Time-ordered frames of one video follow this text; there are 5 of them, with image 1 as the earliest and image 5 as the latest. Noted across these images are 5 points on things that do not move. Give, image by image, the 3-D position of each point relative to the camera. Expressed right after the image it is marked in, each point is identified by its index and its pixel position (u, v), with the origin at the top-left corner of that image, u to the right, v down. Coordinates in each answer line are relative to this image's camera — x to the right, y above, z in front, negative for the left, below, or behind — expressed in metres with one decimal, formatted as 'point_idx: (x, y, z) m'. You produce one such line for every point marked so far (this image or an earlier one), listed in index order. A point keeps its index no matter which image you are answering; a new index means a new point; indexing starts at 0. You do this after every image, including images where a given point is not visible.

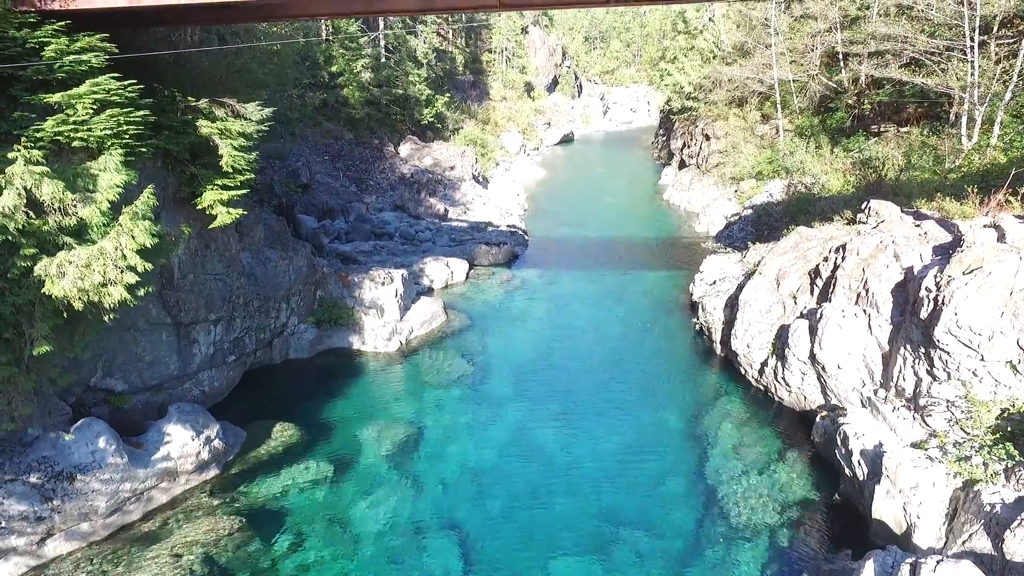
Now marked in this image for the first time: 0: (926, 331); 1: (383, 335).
0: (+6.6, -0.7, +10.0) m
1: (-3.6, -1.3, +17.4) m
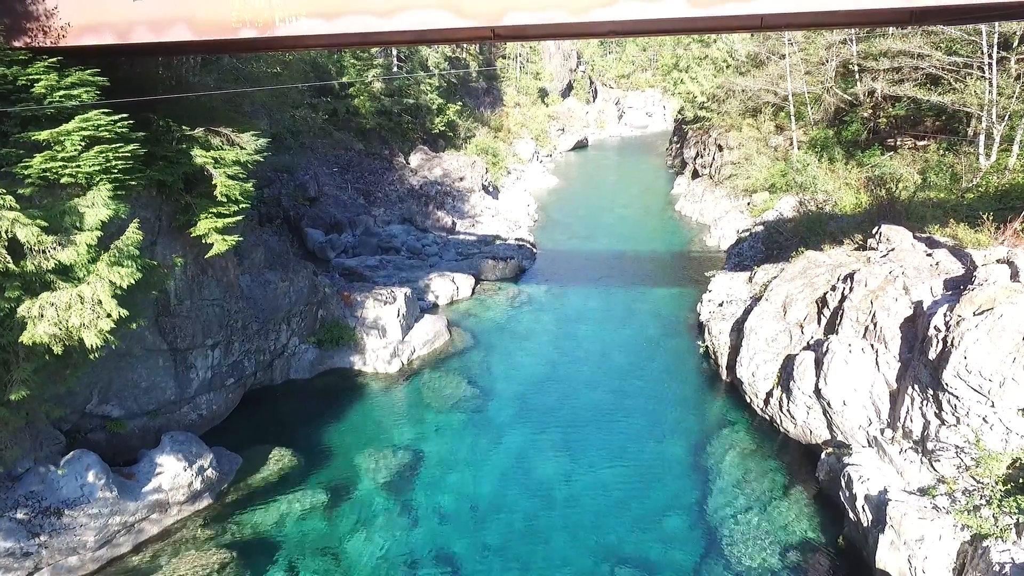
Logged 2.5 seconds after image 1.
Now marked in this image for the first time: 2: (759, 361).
0: (+6.5, -1.3, +9.6) m
1: (-3.6, -1.9, +17.3) m
2: (+5.5, -1.6, +13.8) m
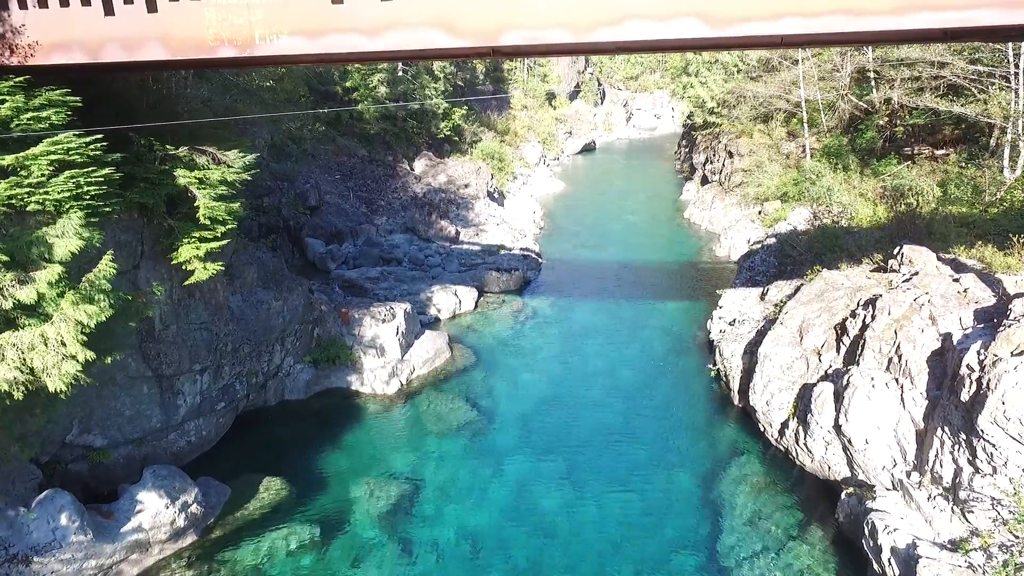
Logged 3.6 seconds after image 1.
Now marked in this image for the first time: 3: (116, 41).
0: (+6.5, -1.8, +8.9) m
1: (-3.5, -2.4, +16.7) m
2: (+5.5, -2.2, +13.1) m
3: (-4.9, +3.0, +7.6) m
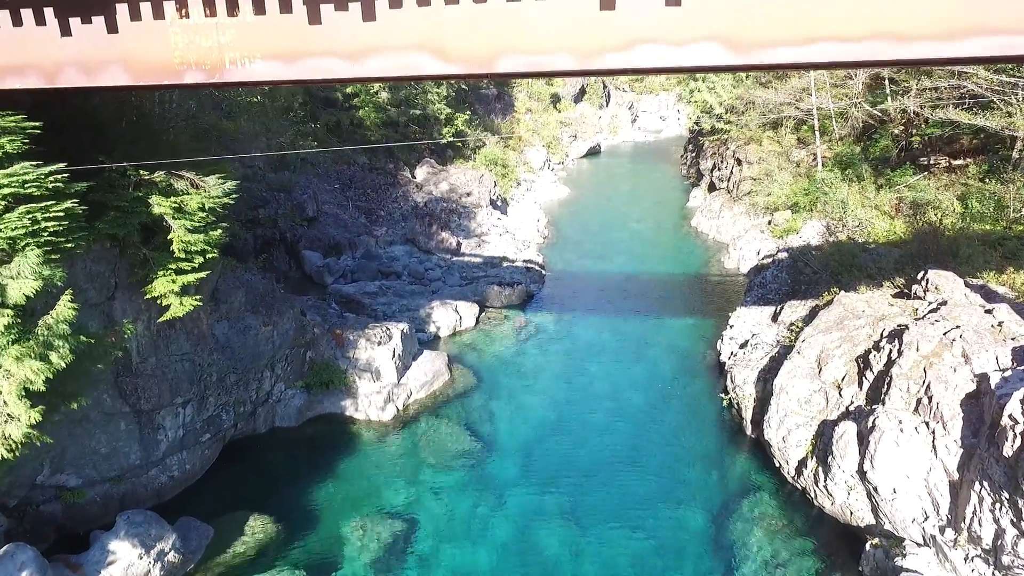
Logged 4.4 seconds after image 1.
0: (+6.5, -2.4, +8.1) m
1: (-3.5, -2.9, +16.0) m
2: (+5.5, -2.7, +12.3) m
3: (-4.9, +2.5, +6.9) m
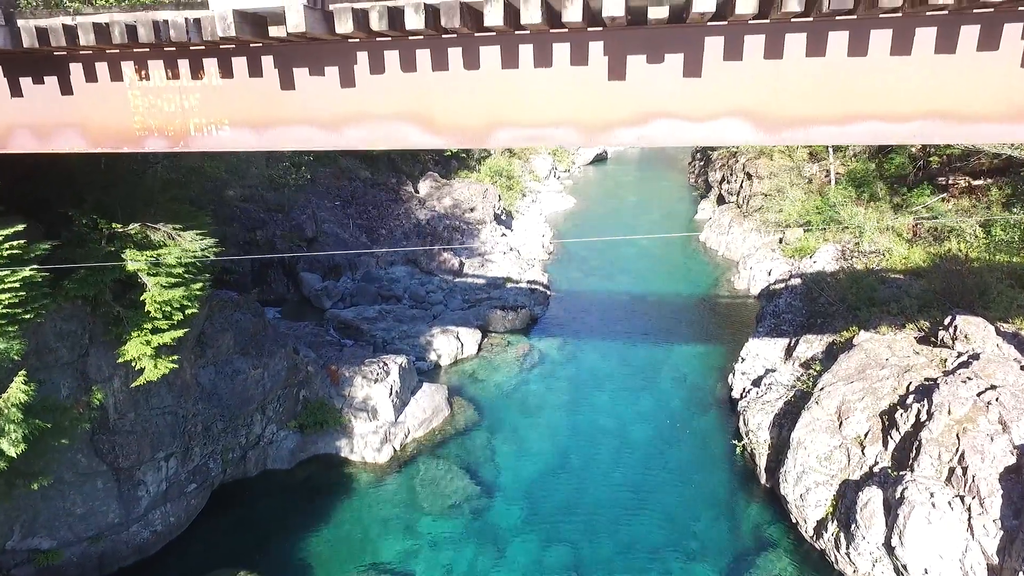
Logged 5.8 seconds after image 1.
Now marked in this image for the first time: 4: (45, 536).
0: (+6.4, -3.3, +7.3) m
1: (-3.4, -3.8, +15.3) m
2: (+5.5, -3.7, +11.5) m
3: (-4.9, +1.6, +6.3) m
4: (-7.8, -4.2, +10.4) m
